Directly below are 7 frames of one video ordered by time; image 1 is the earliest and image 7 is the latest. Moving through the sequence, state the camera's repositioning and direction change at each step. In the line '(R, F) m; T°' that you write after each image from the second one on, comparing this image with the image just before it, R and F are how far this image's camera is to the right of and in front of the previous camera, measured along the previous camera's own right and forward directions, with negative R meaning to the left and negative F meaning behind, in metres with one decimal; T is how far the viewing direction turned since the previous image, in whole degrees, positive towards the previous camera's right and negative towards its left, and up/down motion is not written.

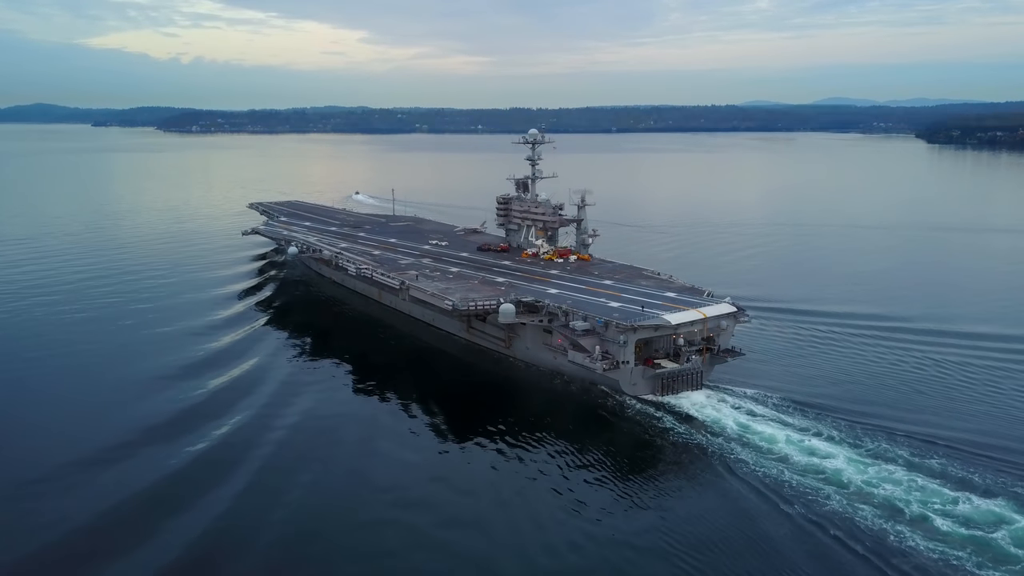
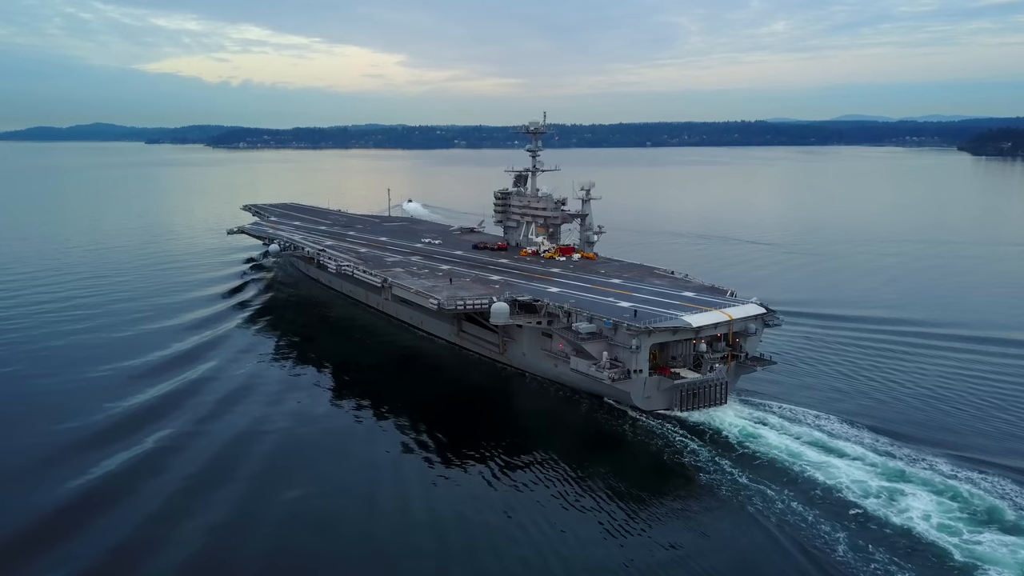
(+1.8, +2.7) m; -4°
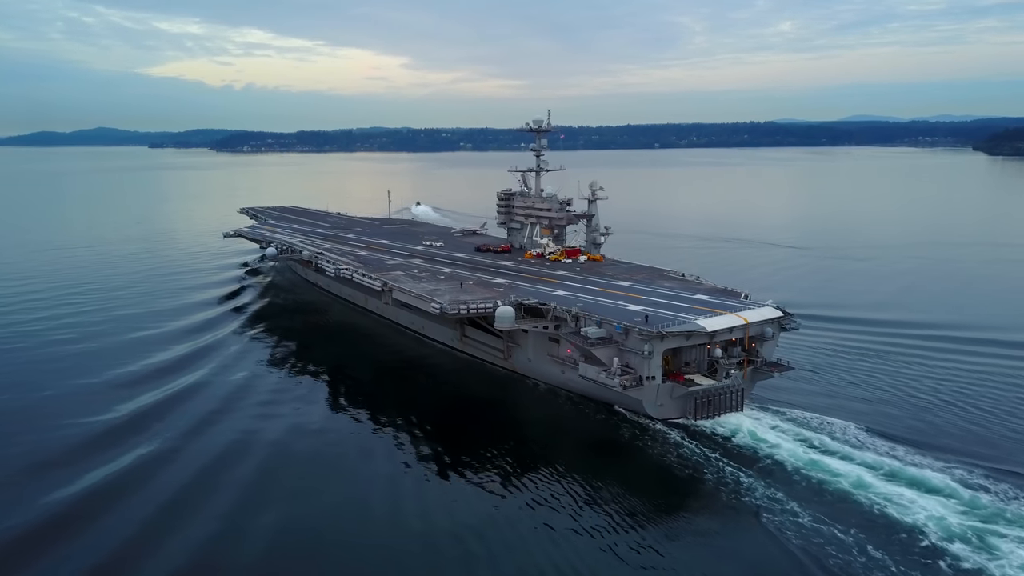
(0.0, +0.8) m; 0°
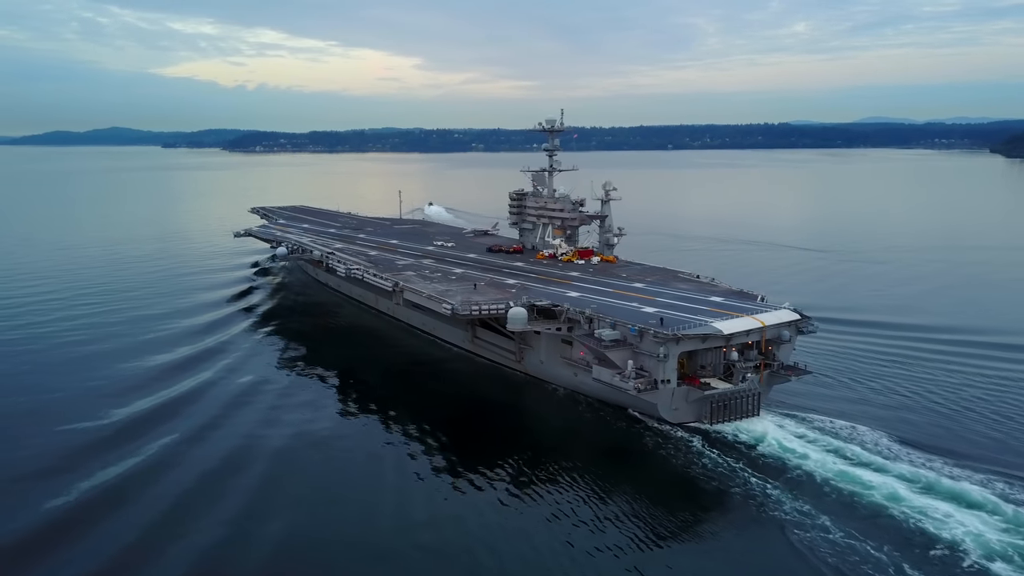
(-0.1, +0.2) m; -1°
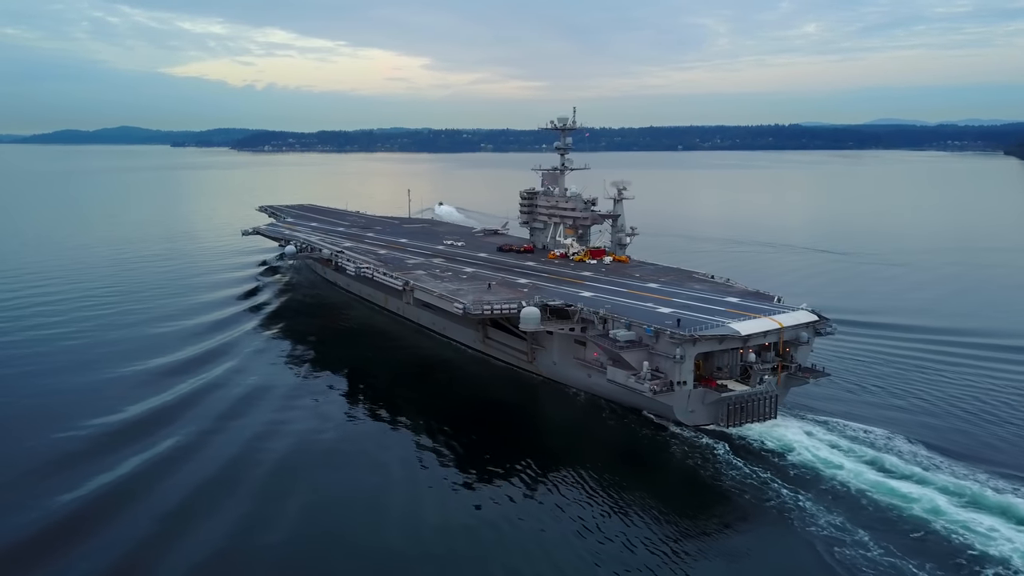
(-0.2, +0.3) m; -1°
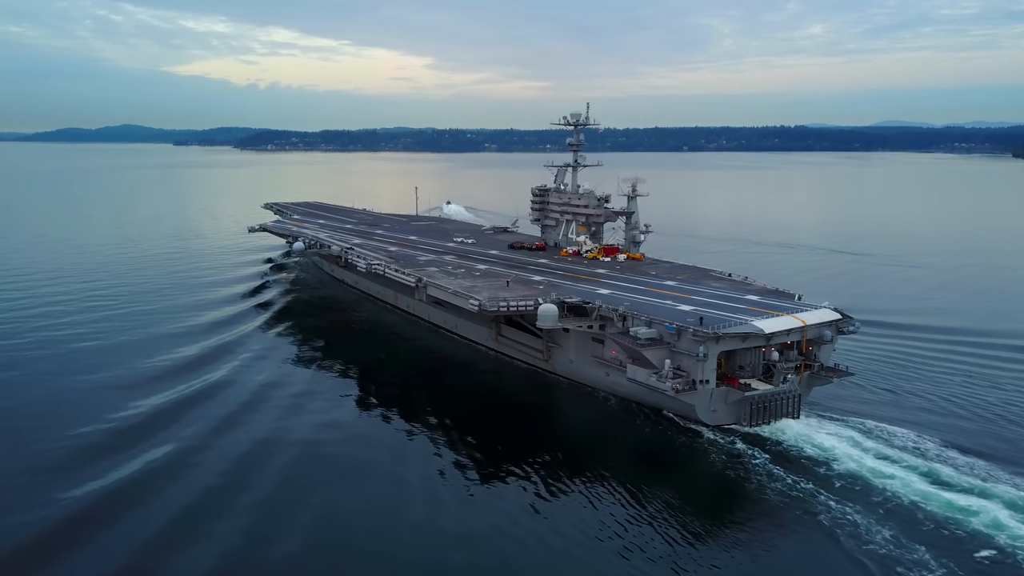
(-0.4, +0.4) m; 0°
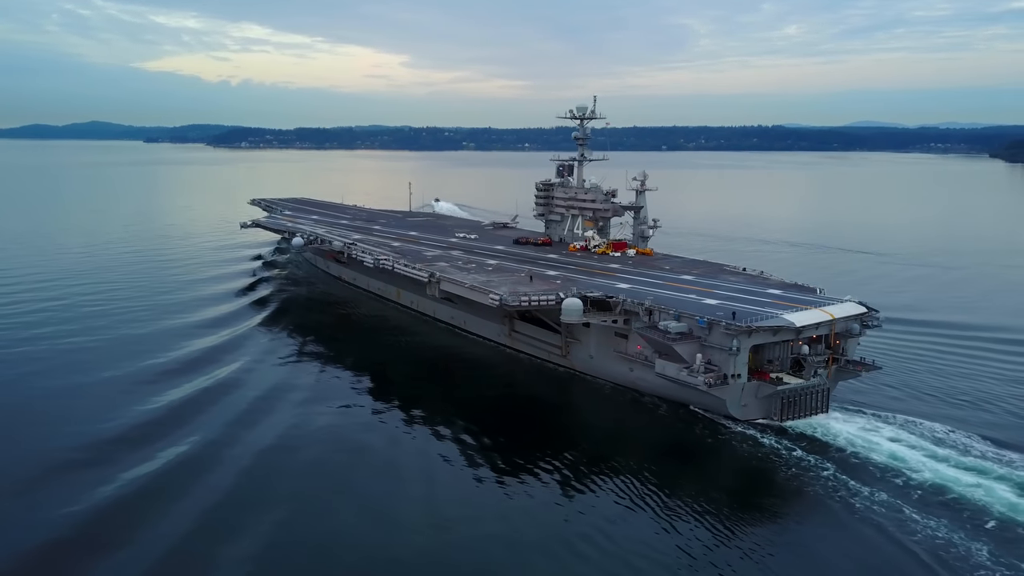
(-1.2, +0.5) m; +2°
